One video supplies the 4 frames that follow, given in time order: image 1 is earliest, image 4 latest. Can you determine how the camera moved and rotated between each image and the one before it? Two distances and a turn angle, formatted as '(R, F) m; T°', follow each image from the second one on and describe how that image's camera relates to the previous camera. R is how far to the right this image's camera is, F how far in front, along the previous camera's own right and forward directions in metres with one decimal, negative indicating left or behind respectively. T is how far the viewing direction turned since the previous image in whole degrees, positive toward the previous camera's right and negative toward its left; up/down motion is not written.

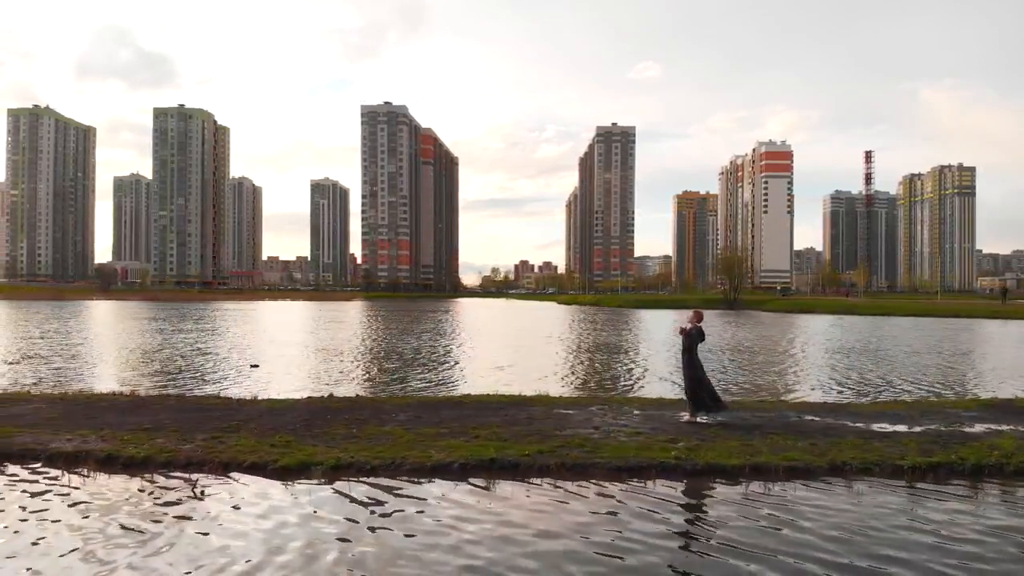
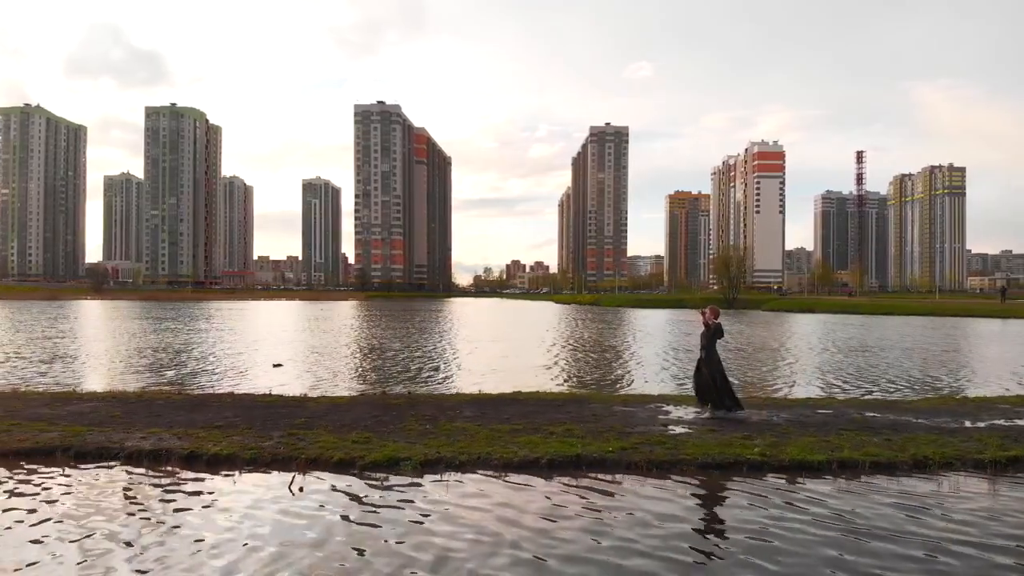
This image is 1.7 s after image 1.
(-1.2, 0.0) m; 0°
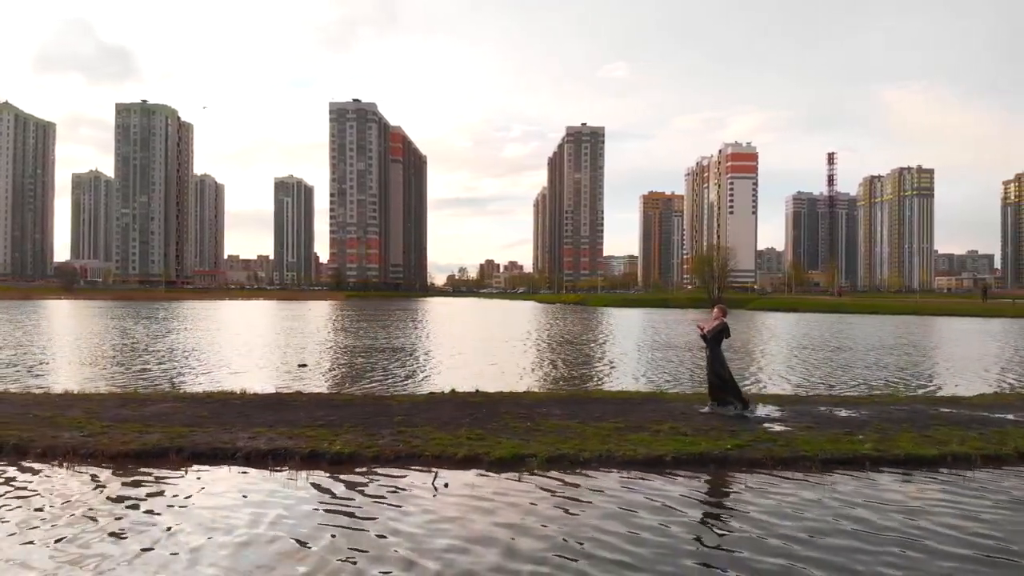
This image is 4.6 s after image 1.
(-1.9, -0.1) m; +2°
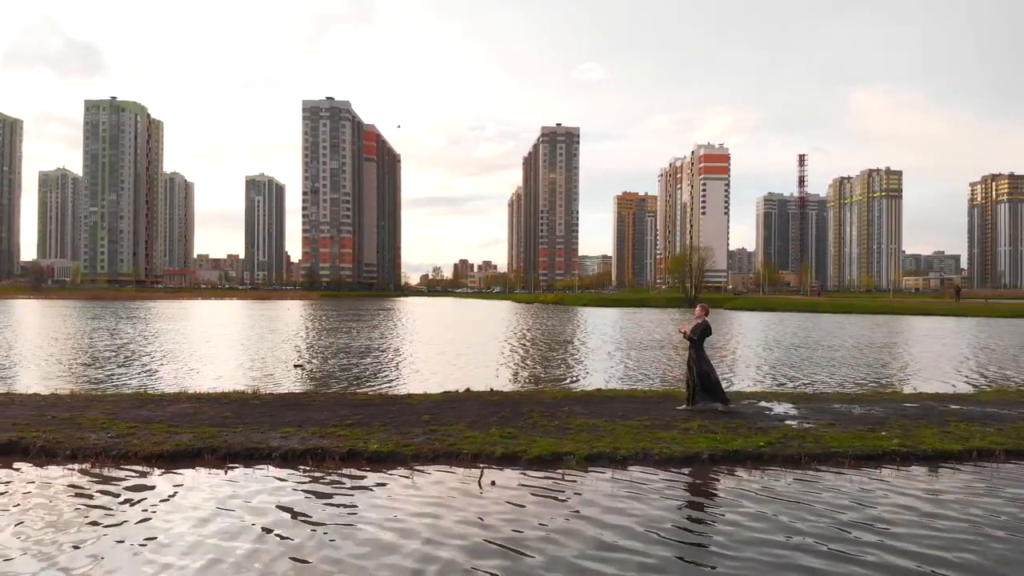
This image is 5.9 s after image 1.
(-0.8, -0.1) m; +2°
